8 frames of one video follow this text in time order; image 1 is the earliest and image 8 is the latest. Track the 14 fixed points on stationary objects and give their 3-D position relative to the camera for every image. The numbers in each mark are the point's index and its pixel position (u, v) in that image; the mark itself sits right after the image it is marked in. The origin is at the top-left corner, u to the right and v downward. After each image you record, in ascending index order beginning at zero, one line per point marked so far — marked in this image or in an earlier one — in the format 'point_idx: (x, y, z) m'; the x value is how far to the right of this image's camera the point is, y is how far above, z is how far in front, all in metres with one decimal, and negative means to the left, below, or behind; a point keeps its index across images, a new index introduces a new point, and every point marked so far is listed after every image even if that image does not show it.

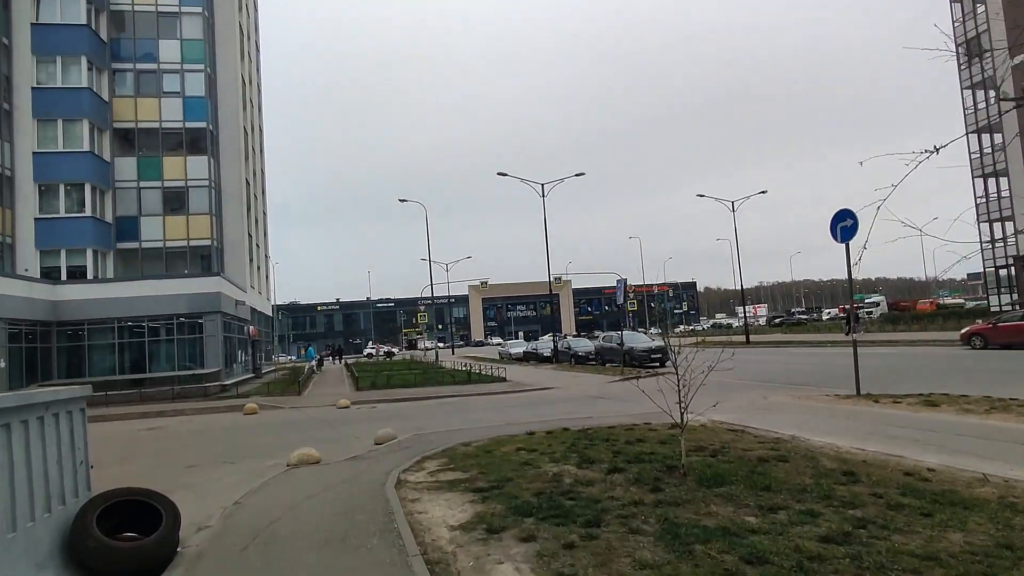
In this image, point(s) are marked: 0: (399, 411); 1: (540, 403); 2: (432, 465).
0: (-3.6, -4.0, +19.1) m
1: (+1.0, -3.9, +19.8) m
2: (-1.2, -2.7, +9.2) m
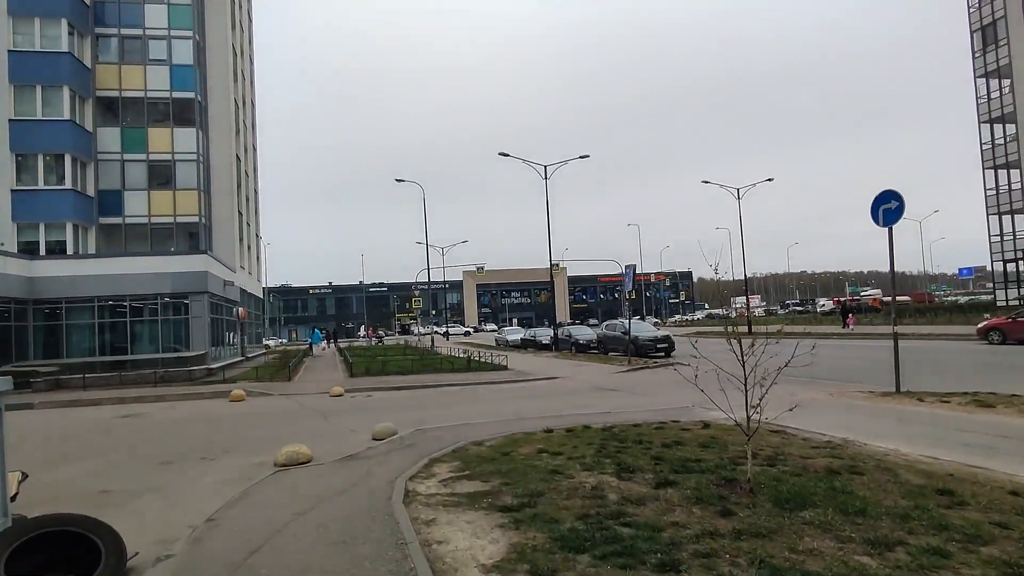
0: (-3.5, -3.4, +17.8) m
1: (+1.1, -3.4, +18.5) m
2: (-0.9, -2.4, +7.9) m
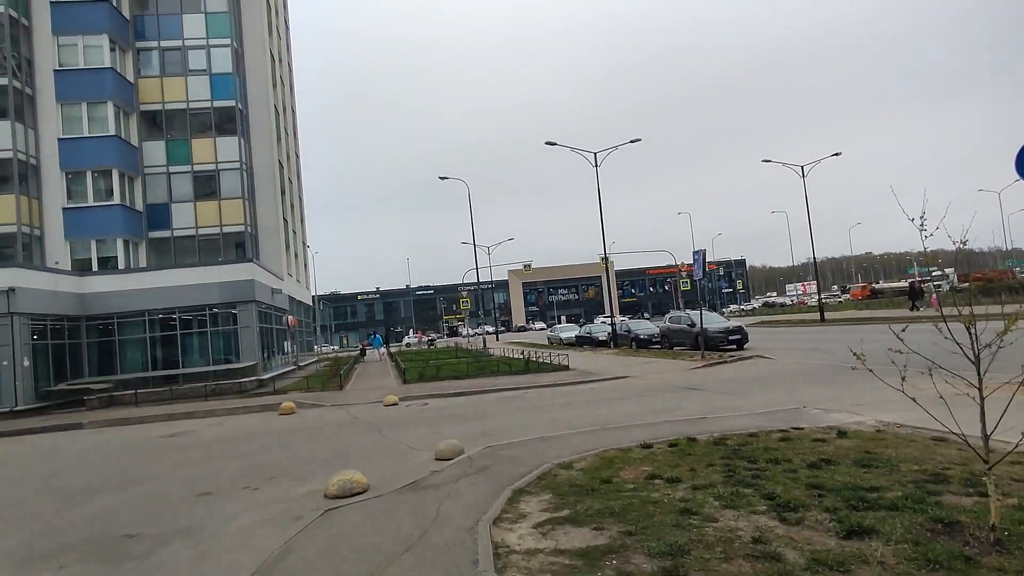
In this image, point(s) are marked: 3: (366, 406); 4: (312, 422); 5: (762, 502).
0: (-1.5, -3.4, +16.2) m
1: (+3.1, -3.1, +16.6) m
2: (+0.2, -2.3, +6.1) m
3: (-4.5, -3.7, +18.4) m
4: (-5.6, -3.8, +16.7) m
5: (+2.4, -2.1, +5.7) m
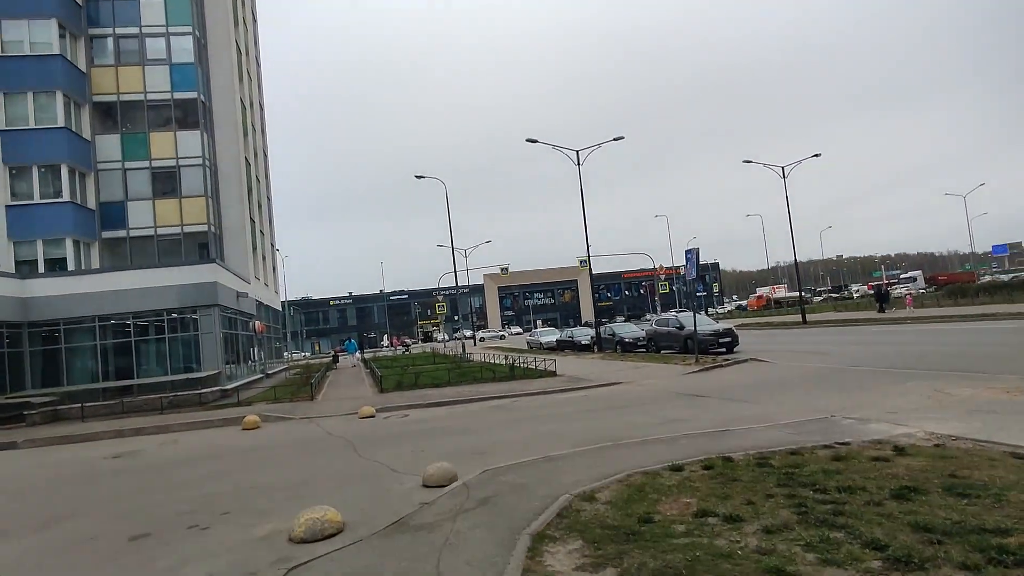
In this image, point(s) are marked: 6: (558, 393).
0: (-1.8, -3.4, +14.7) m
1: (+2.9, -3.1, +15.2) m
2: (+0.4, -2.2, +4.7) m
3: (-4.9, -3.7, +16.8) m
4: (-5.9, -3.8, +14.9) m
5: (+2.6, -1.9, +4.3) m
6: (+1.5, -3.4, +18.9) m
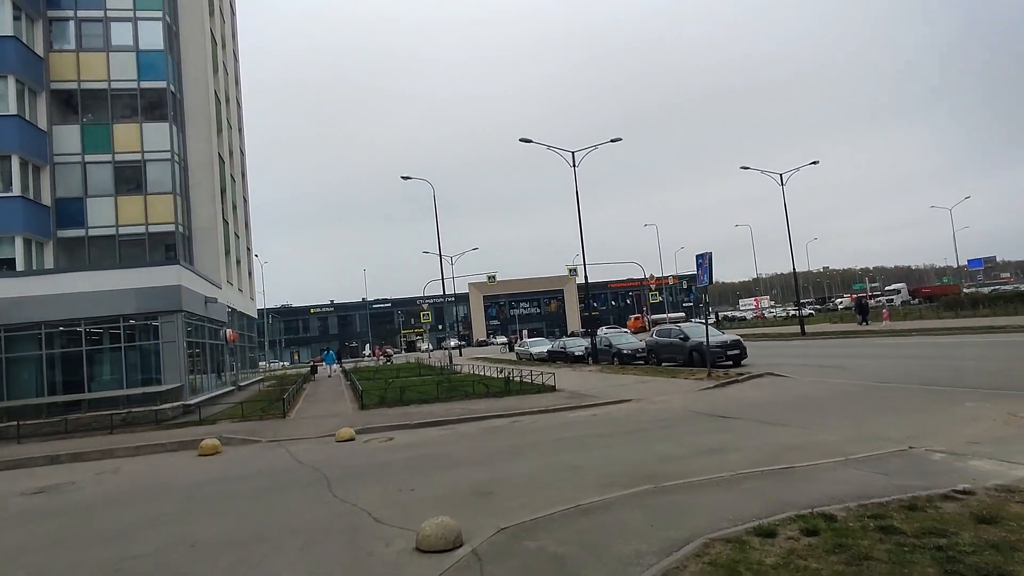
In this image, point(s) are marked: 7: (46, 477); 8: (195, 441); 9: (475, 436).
0: (-1.7, -3.4, +12.5) m
1: (+2.9, -3.2, +13.2) m
2: (+0.8, -2.1, +2.6) m
3: (-4.9, -3.8, +14.5) m
4: (-5.8, -3.9, +12.6) m
5: (+3.0, -1.9, +2.3) m
6: (+1.4, -3.5, +16.8) m
7: (-10.3, -4.1, +13.0) m
8: (-8.4, -4.0, +15.6) m
9: (-0.9, -3.5, +14.0) m
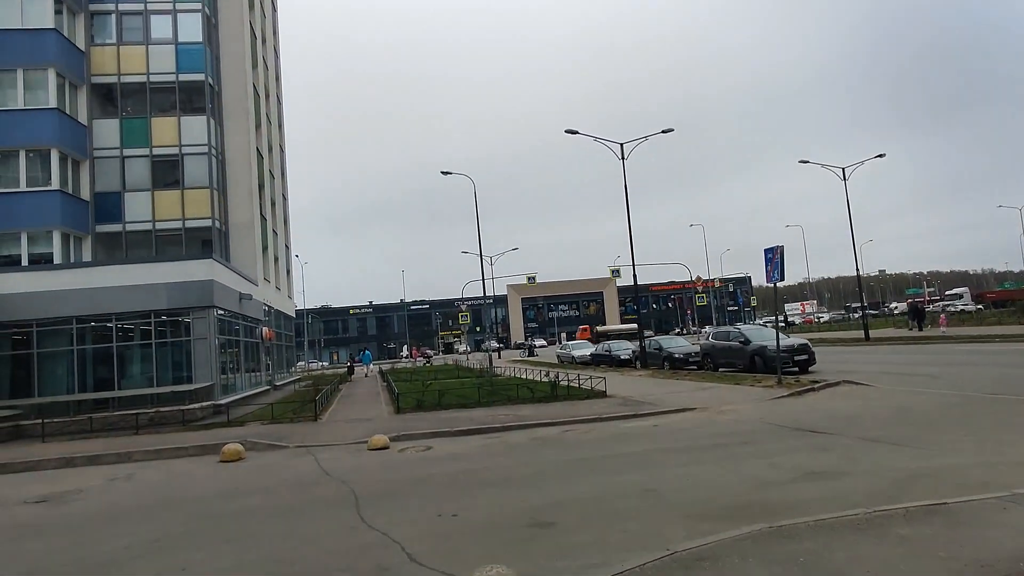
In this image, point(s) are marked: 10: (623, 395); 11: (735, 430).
0: (-0.7, -3.2, +10.8) m
1: (+4.0, -3.0, +11.3) m
2: (+1.2, -1.9, +0.8) m
3: (-3.7, -3.6, +13.0) m
4: (-4.8, -3.6, +11.2) m
5: (+3.4, -1.7, +0.4) m
6: (+2.7, -3.4, +15.0) m
7: (-9.2, -3.9, +11.9) m
8: (-7.2, -3.8, +14.4) m
9: (+0.2, -3.3, +12.3) m
10: (+3.6, -3.5, +19.4) m
11: (+4.8, -3.1, +12.8) m
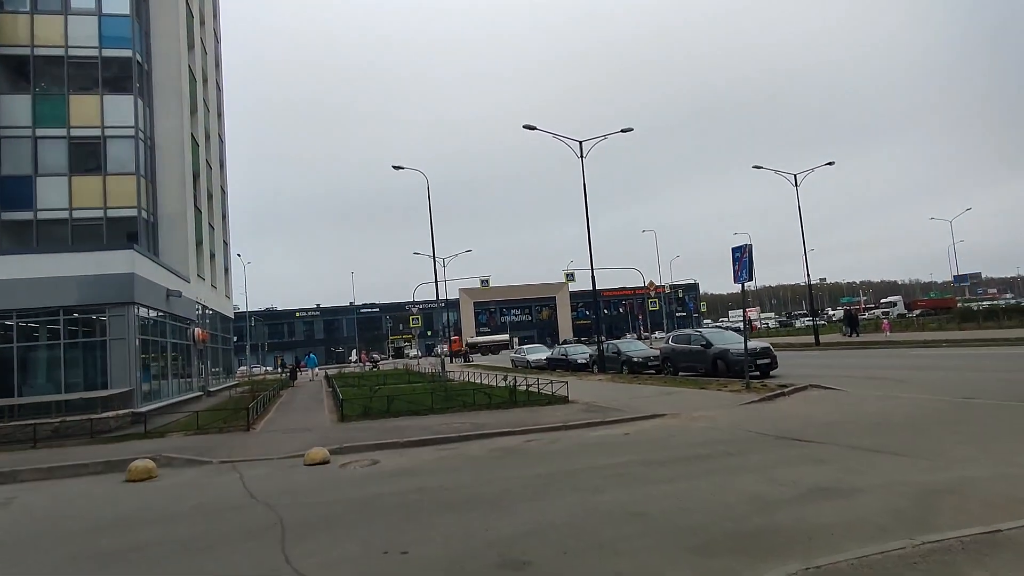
0: (-1.3, -3.1, +9.4) m
1: (+3.3, -2.9, +10.2) m
2: (+1.4, -1.6, -0.5) m
3: (-4.5, -3.4, +11.3) m
4: (-5.4, -3.4, +9.4) m
5: (+3.6, -1.5, -0.7) m
6: (+1.7, -3.3, +13.8) m
7: (-9.9, -3.6, +9.7) m
8: (-8.1, -3.6, +12.3) m
9: (-0.5, -3.2, +10.8) m
10: (+2.3, -3.5, +18.3) m
11: (+4.0, -3.0, +11.8) m
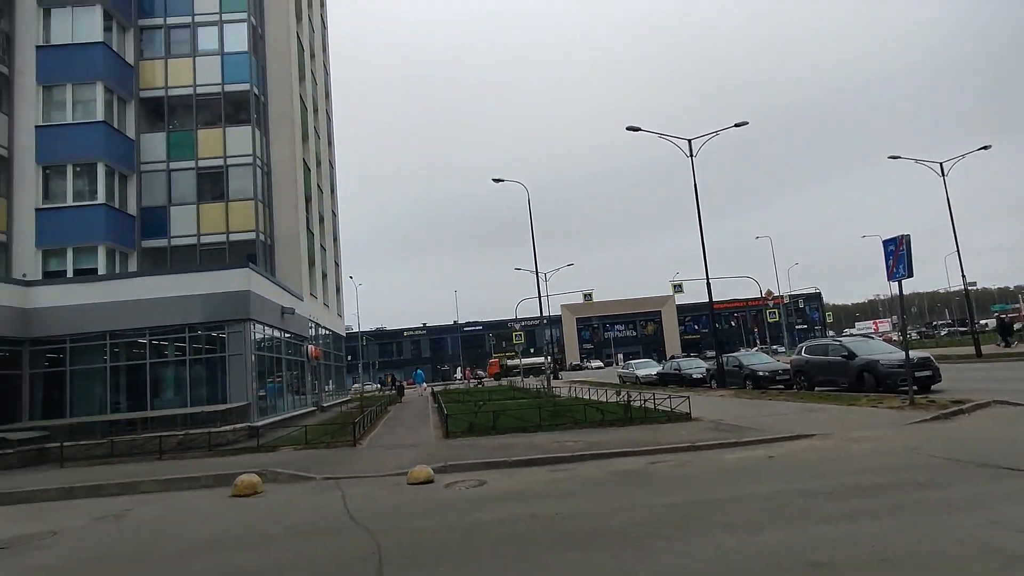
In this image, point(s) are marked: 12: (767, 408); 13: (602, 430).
0: (+0.4, -3.0, +8.1) m
1: (+5.1, -2.7, +8.1) m
2: (+1.4, -1.2, -2.0) m
3: (-2.4, -3.5, +10.5) m
4: (-3.6, -3.5, +8.8) m
5: (+3.5, -1.0, -2.6) m
6: (+4.2, -3.2, +11.9) m
7: (-7.9, -3.9, +9.8) m
8: (-5.7, -3.8, +12.1) m
9: (+1.5, -3.1, +9.4) m
10: (+5.5, -3.5, +16.2) m
11: (+6.1, -2.9, +9.6) m
12: (+7.7, -3.6, +17.9) m
13: (+2.3, -3.6, +15.0) m
